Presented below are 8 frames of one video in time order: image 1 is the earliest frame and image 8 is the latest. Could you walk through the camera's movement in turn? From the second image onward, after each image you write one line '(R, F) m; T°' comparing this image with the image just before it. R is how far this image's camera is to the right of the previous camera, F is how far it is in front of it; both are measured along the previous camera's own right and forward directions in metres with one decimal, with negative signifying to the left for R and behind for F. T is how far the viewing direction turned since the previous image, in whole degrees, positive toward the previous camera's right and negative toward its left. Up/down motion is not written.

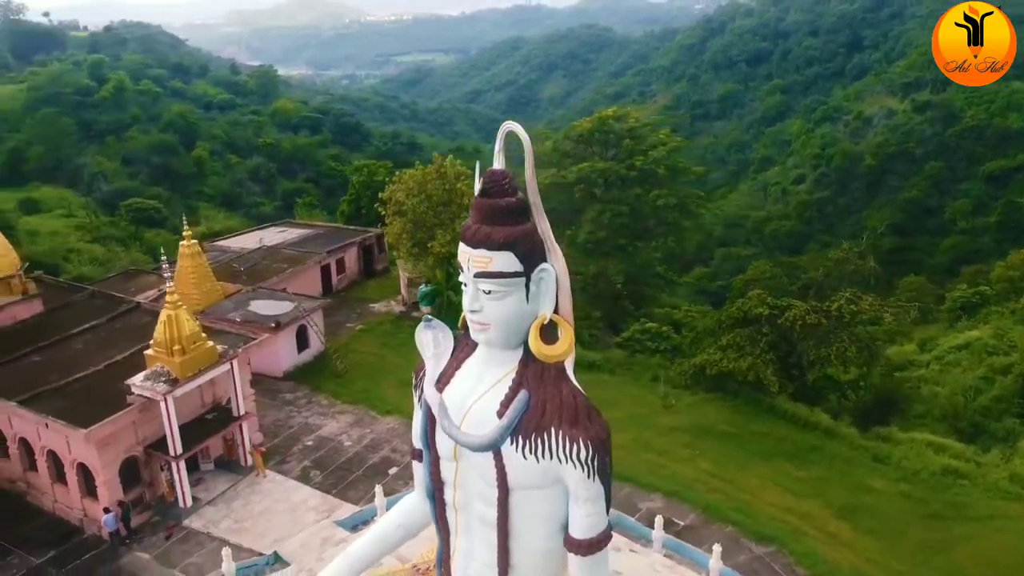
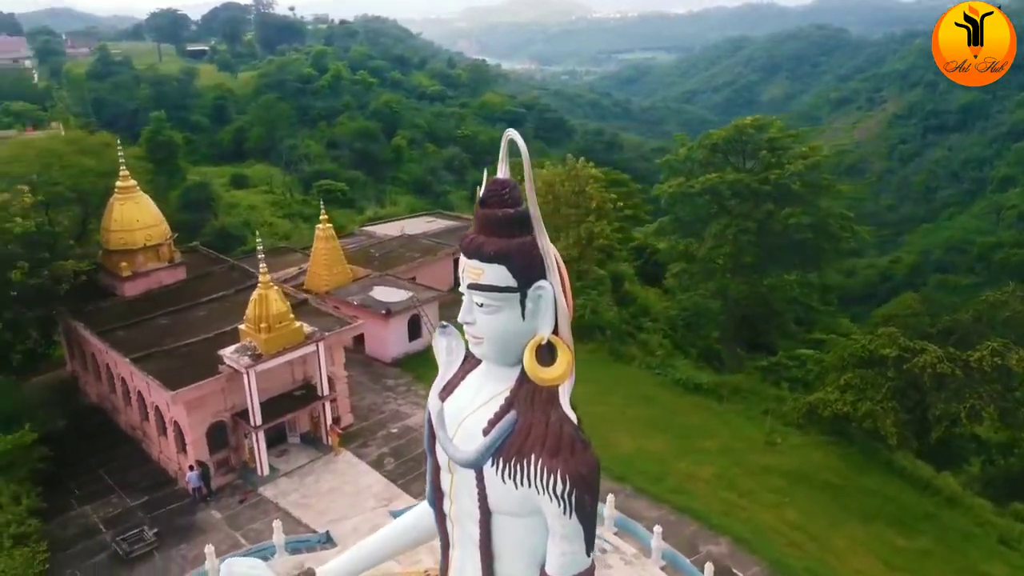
(+2.5, +0.8) m; -14°
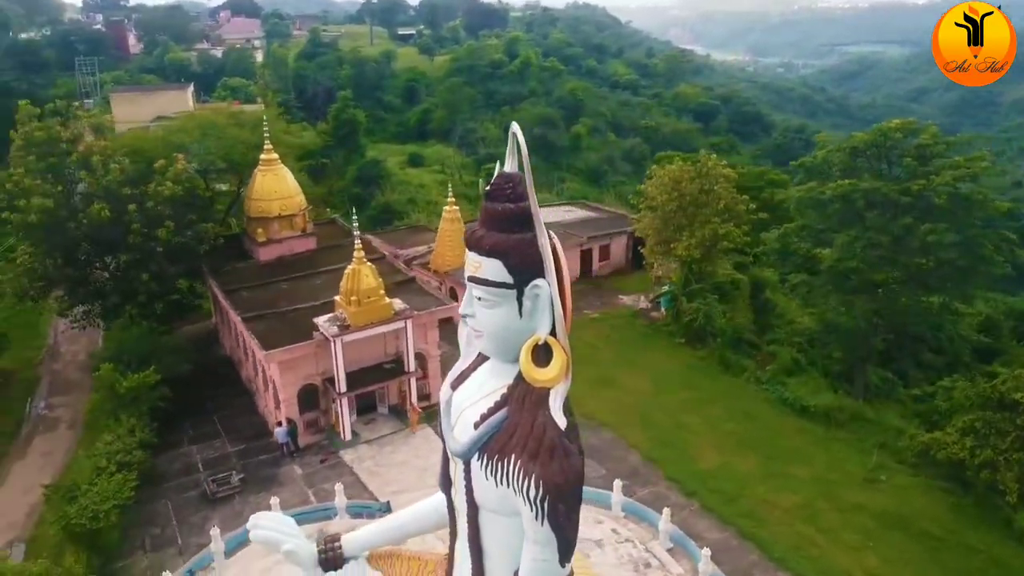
(+2.3, +0.4) m; -13°
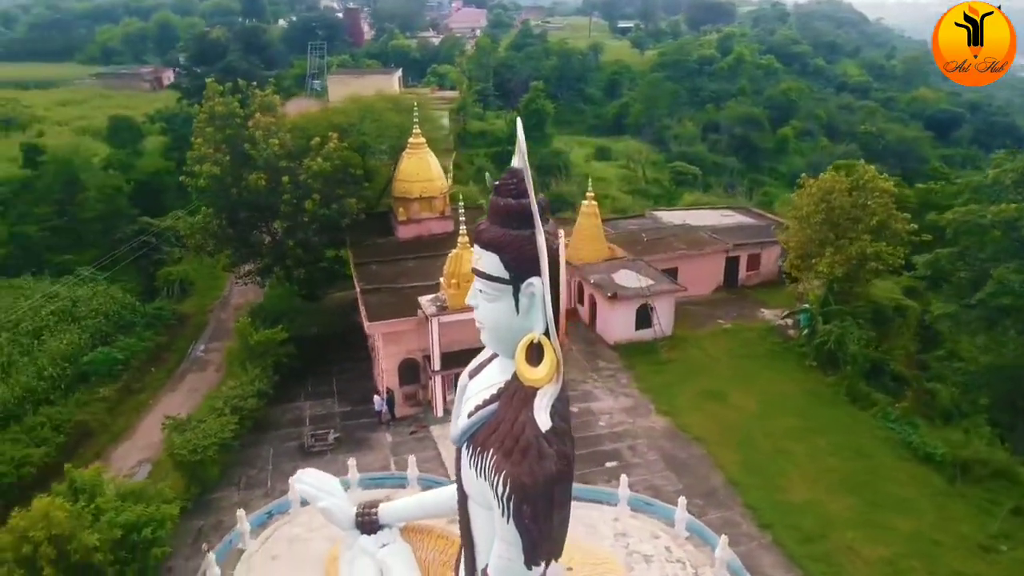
(+2.6, +0.3) m; -15°
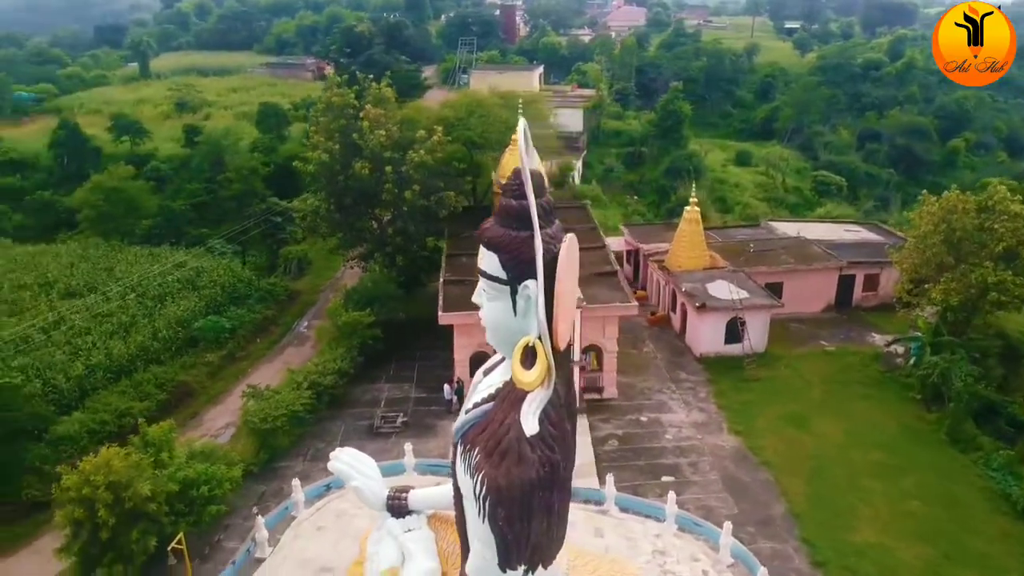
(+1.8, +0.2) m; -11°
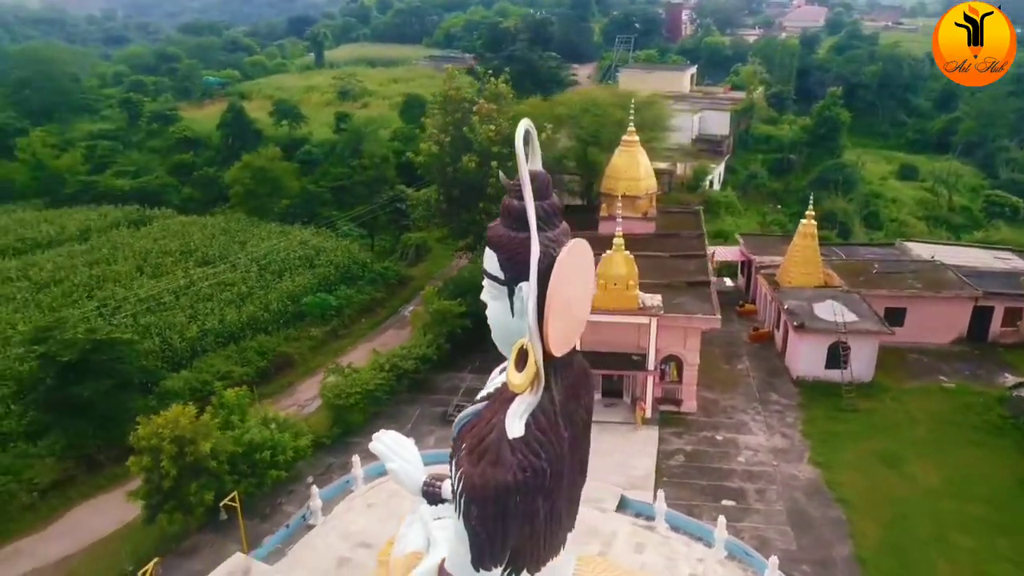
(+1.9, +0.2) m; -11°
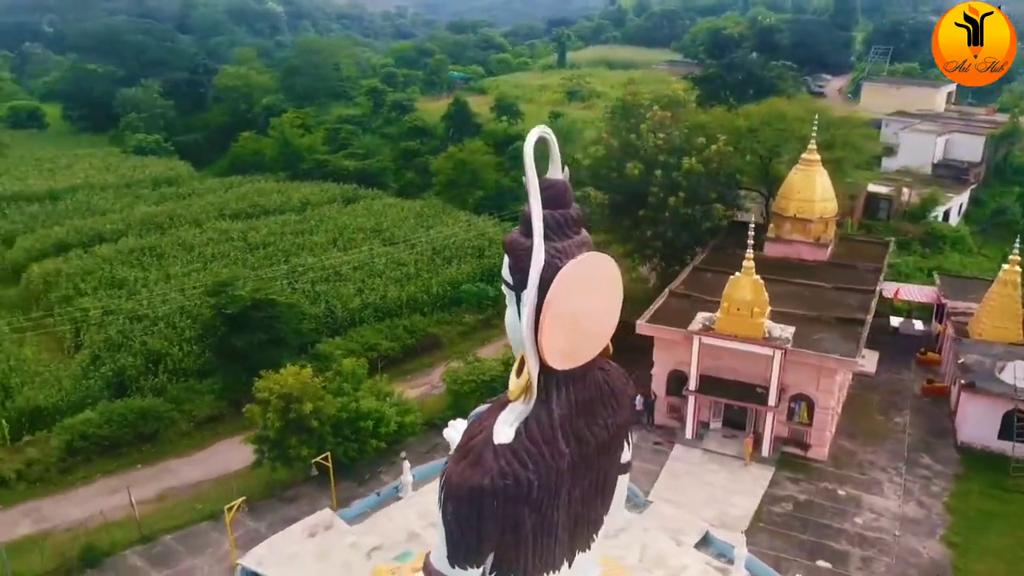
(+2.7, +0.4) m; -17°
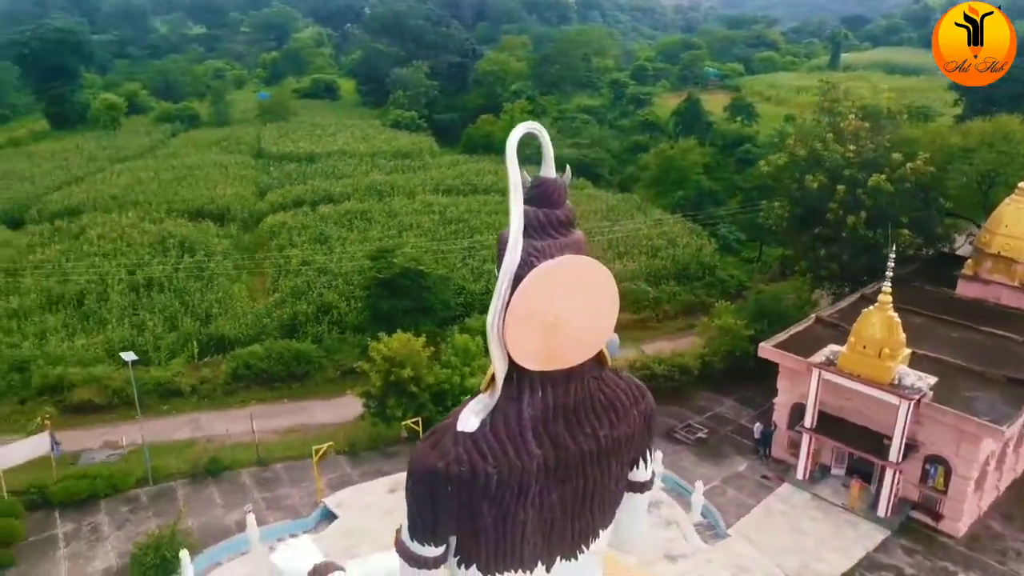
(+3.3, +0.5) m; -19°
